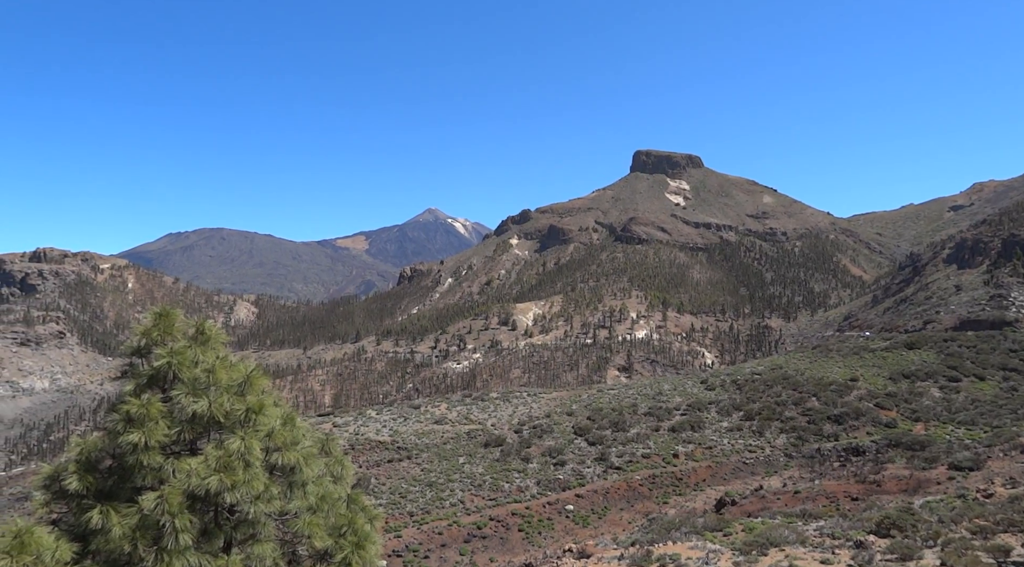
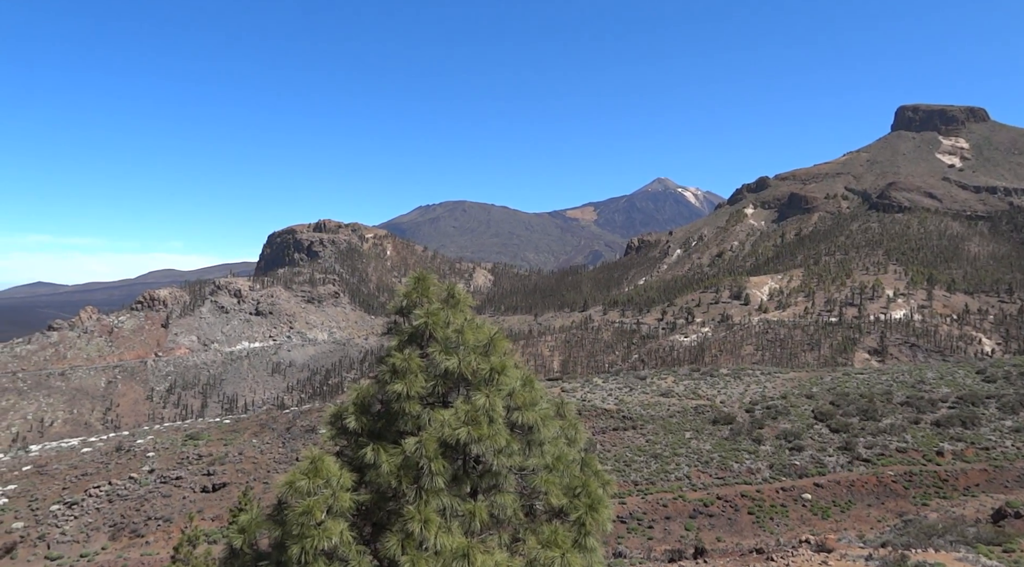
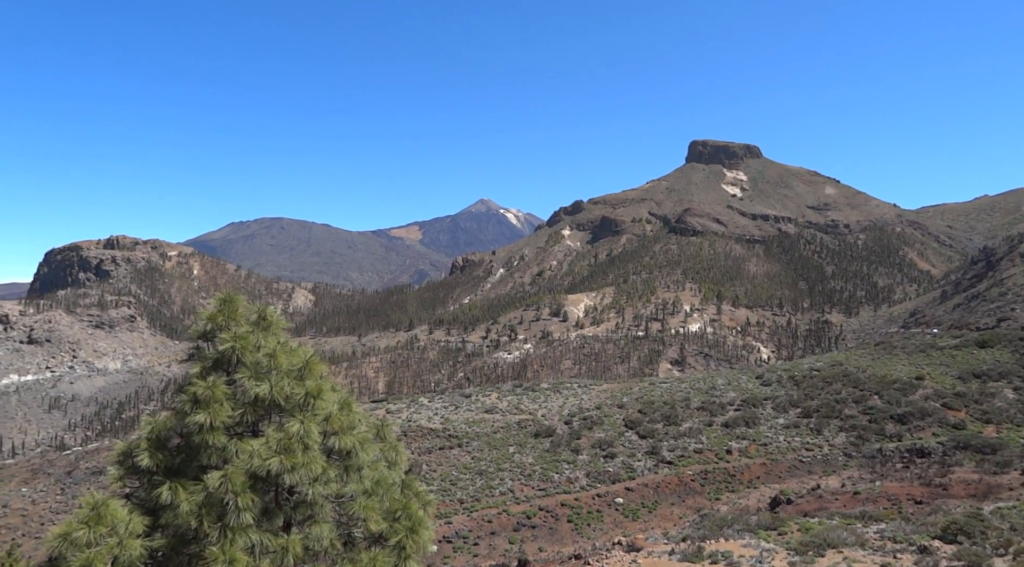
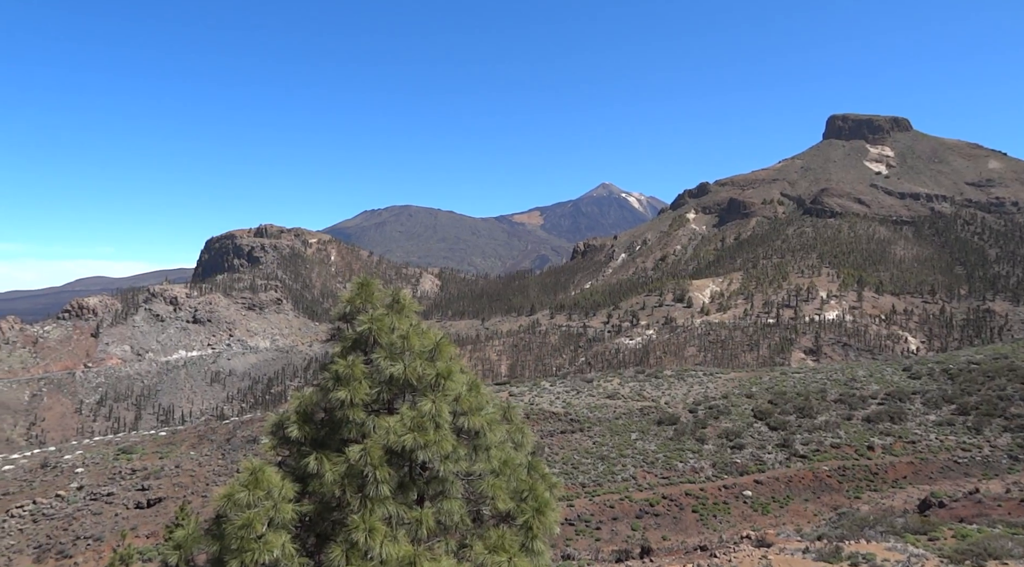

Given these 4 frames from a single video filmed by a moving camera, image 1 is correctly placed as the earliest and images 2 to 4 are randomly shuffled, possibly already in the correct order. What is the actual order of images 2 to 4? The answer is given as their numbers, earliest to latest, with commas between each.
3, 4, 2
